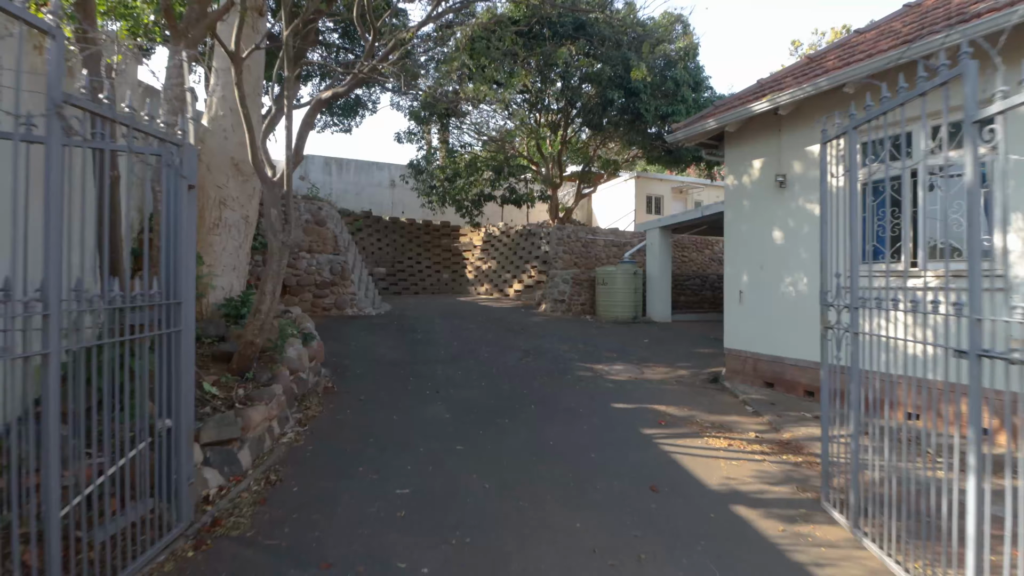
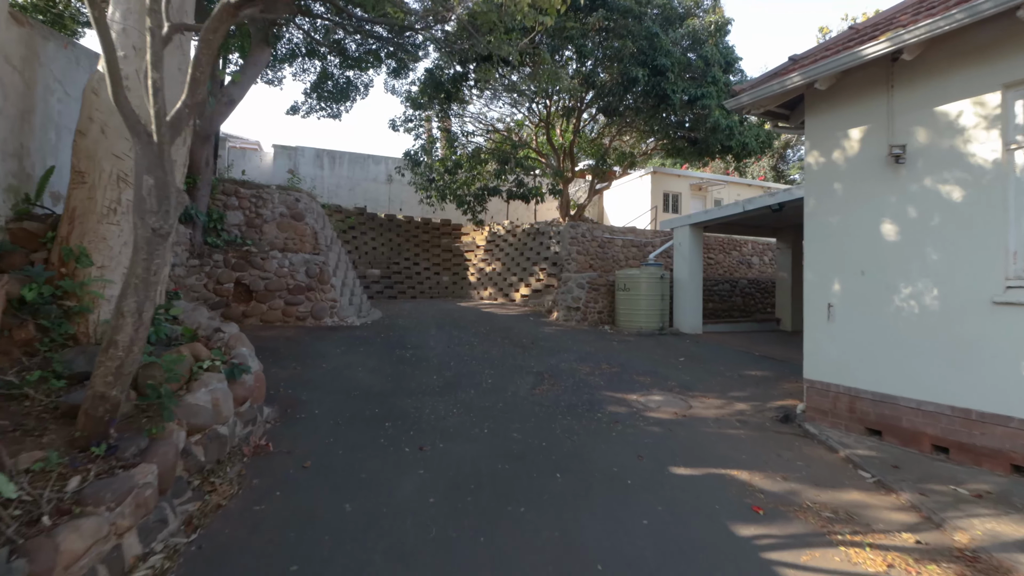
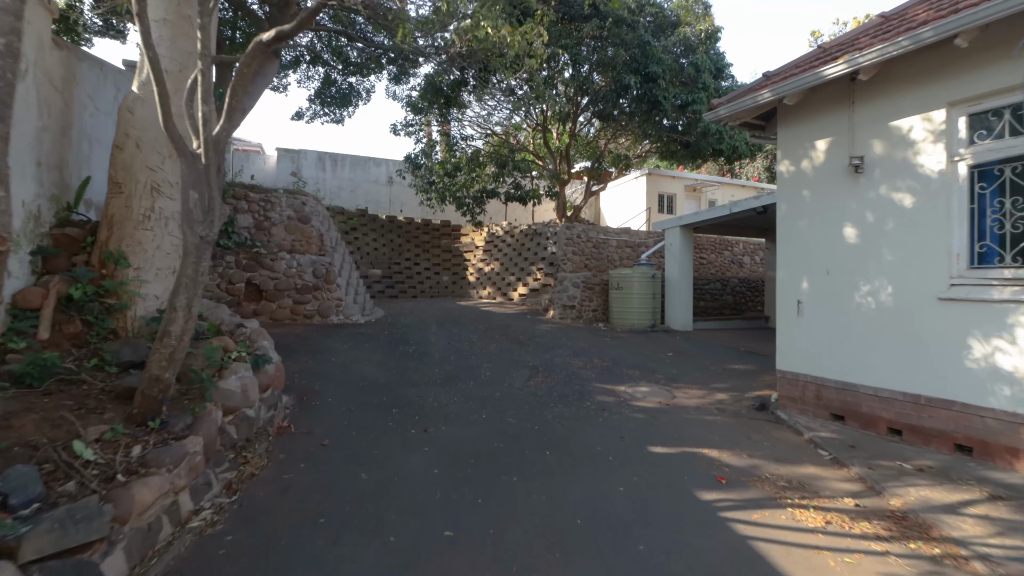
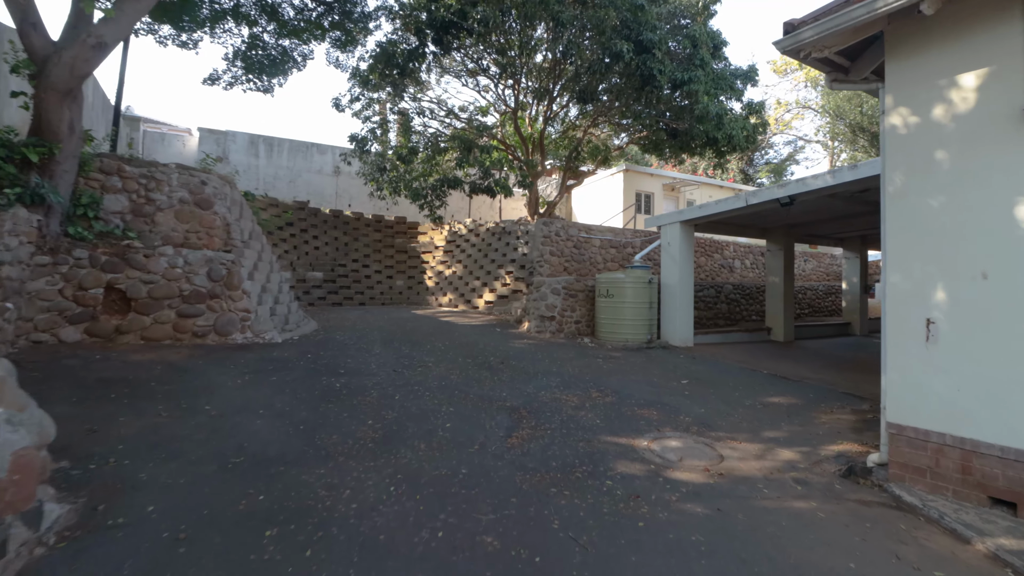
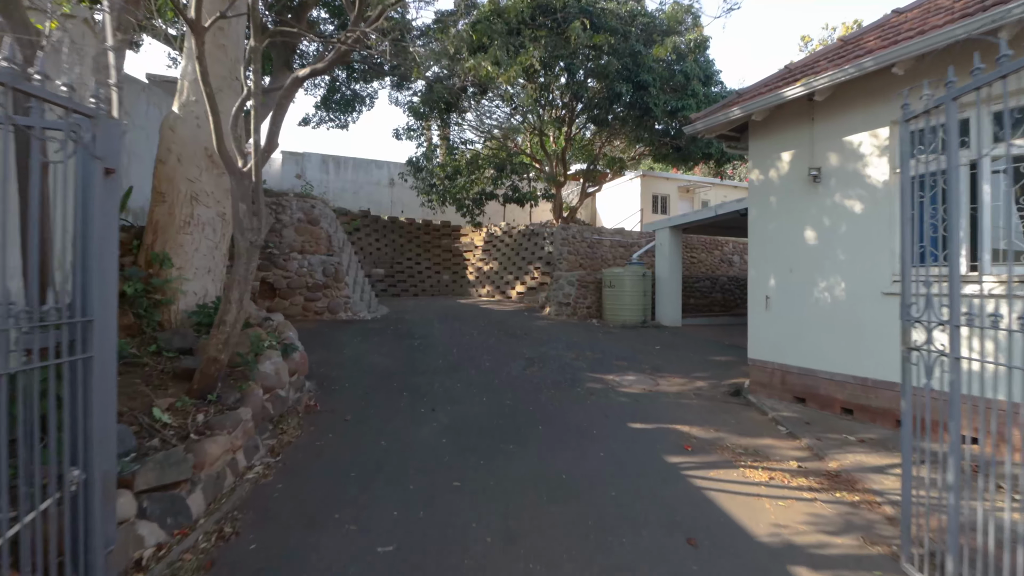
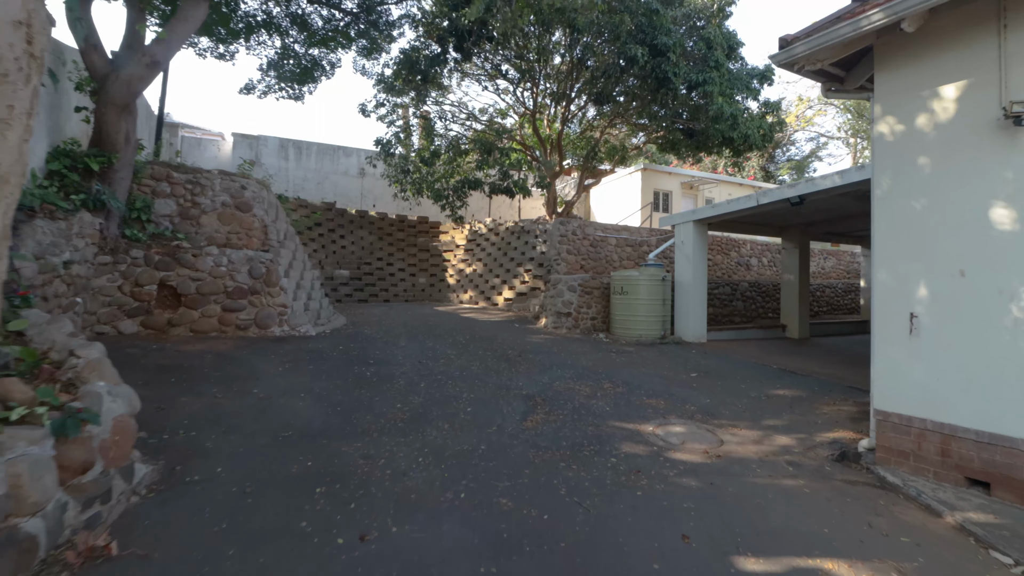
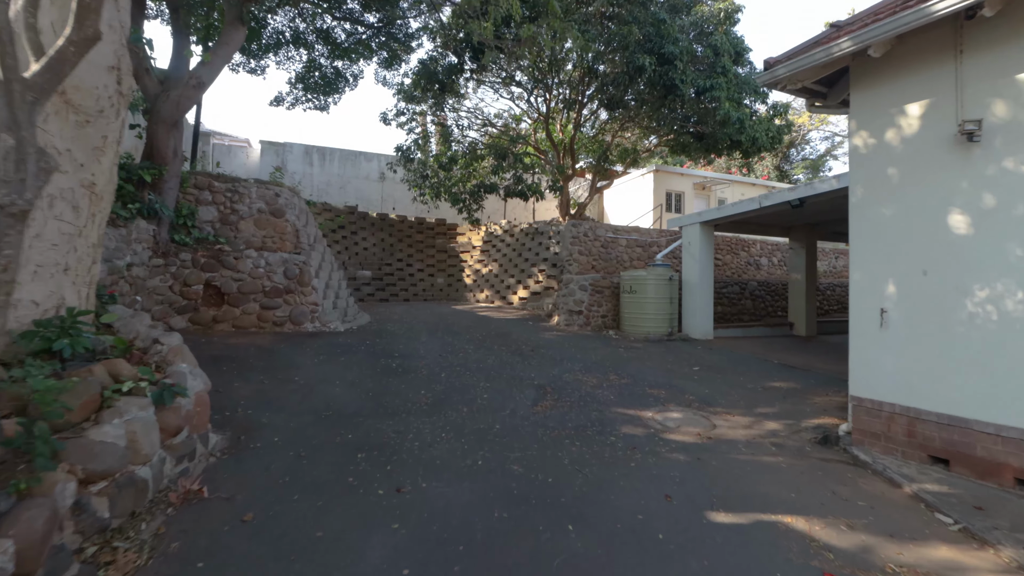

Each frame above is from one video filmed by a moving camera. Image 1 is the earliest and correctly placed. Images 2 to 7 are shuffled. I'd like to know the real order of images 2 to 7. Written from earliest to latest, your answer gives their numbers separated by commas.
5, 3, 2, 7, 6, 4
